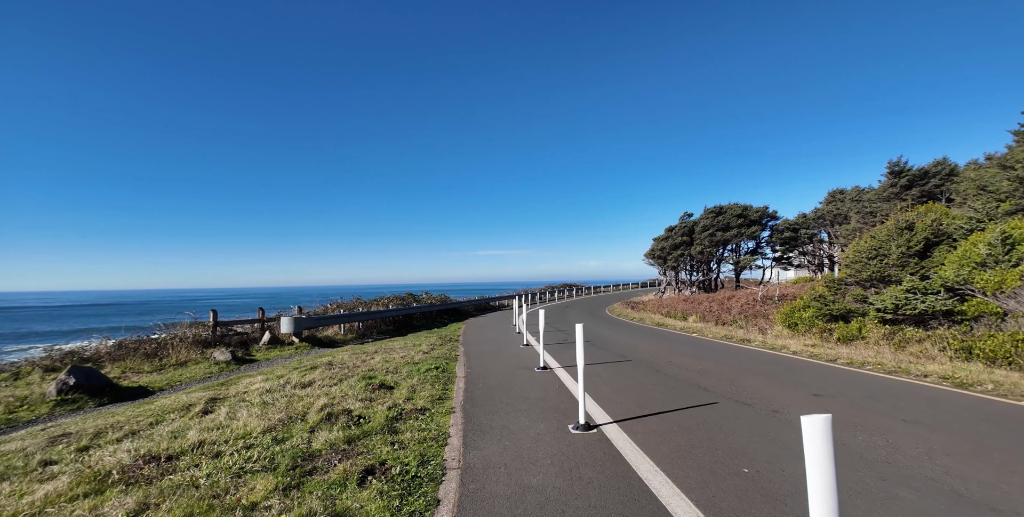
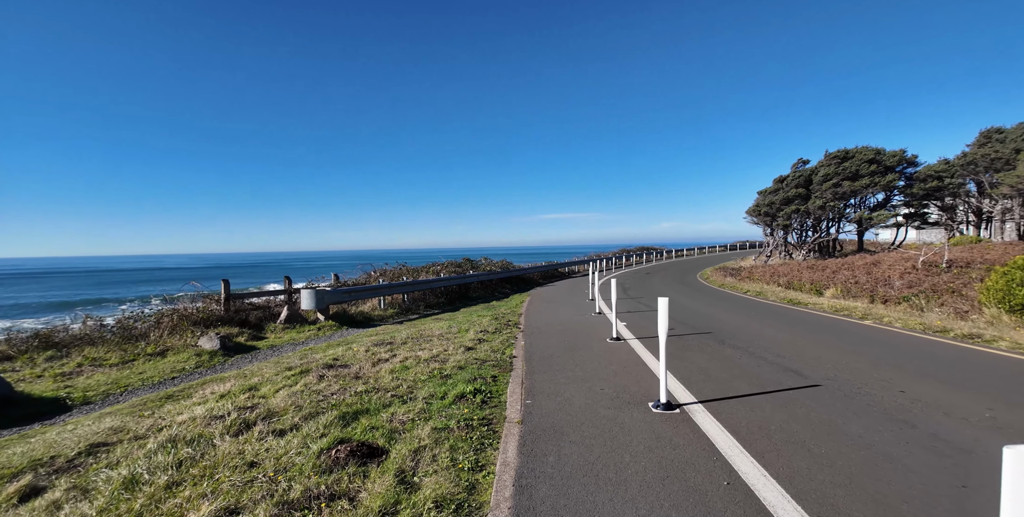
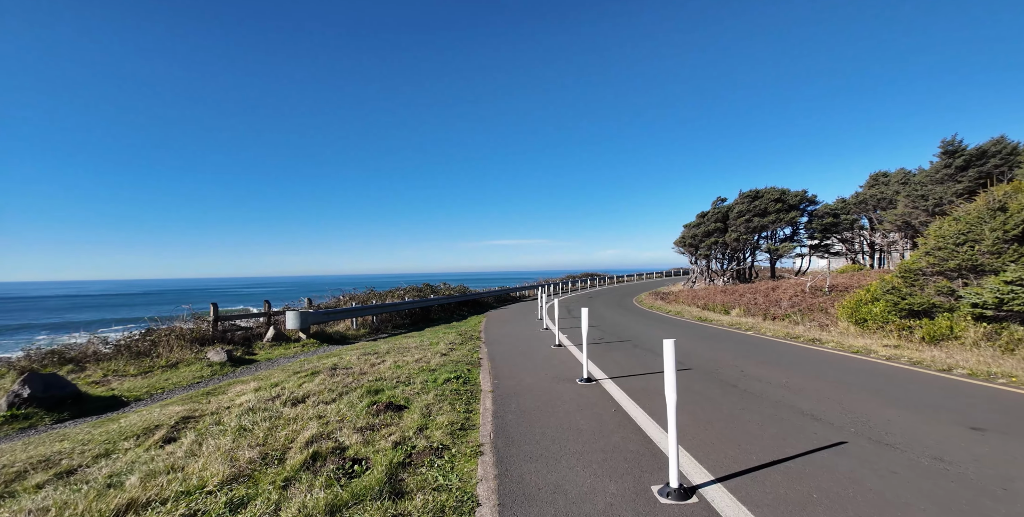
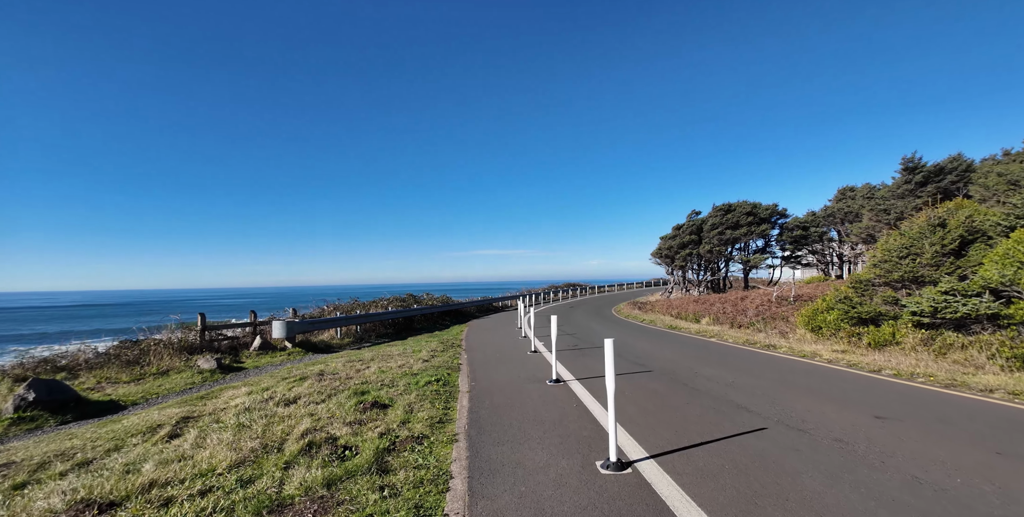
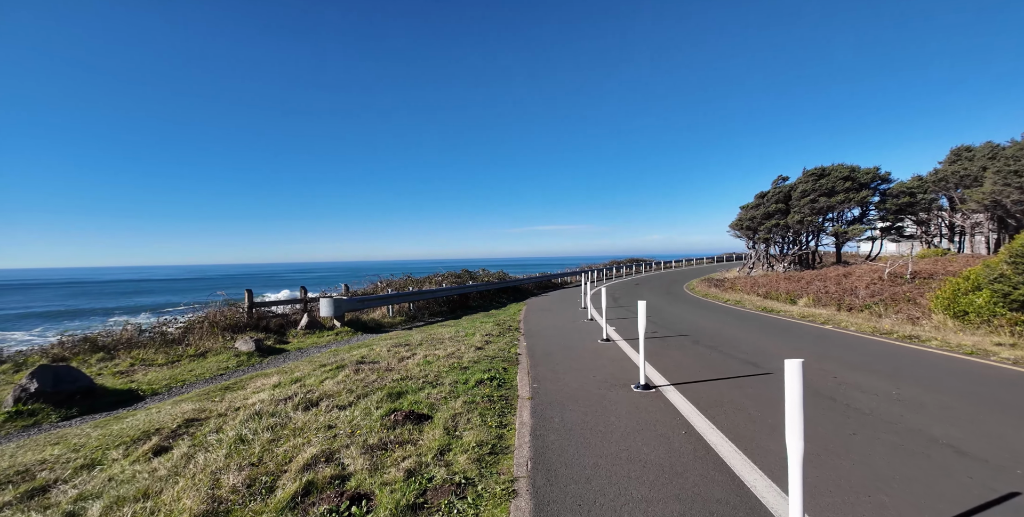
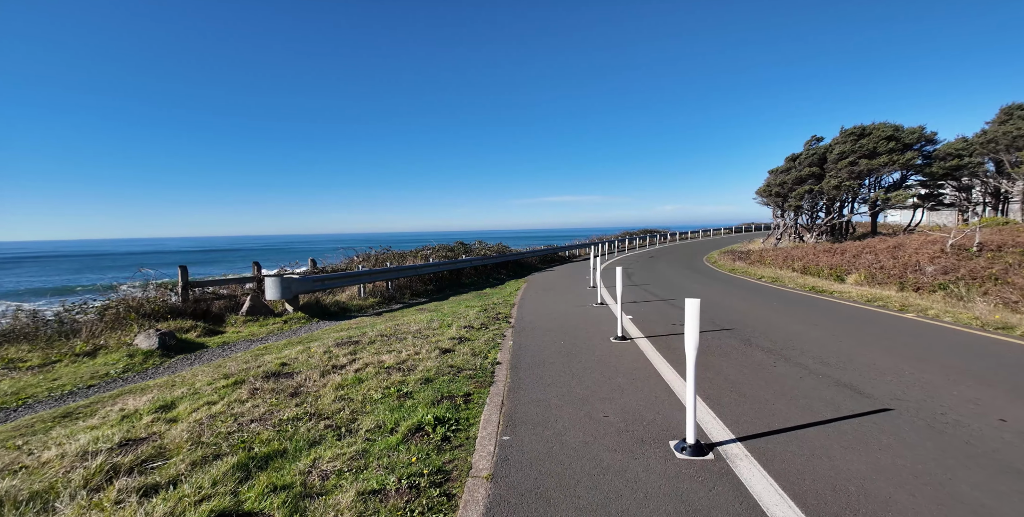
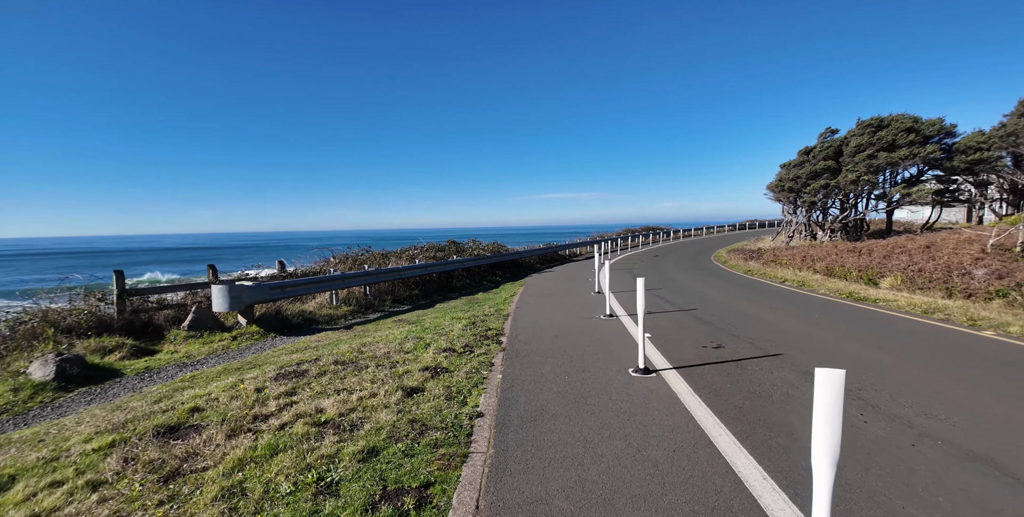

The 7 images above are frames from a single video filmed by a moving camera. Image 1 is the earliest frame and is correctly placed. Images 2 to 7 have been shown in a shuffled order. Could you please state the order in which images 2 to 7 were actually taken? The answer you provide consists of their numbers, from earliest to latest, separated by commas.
4, 3, 5, 2, 6, 7
